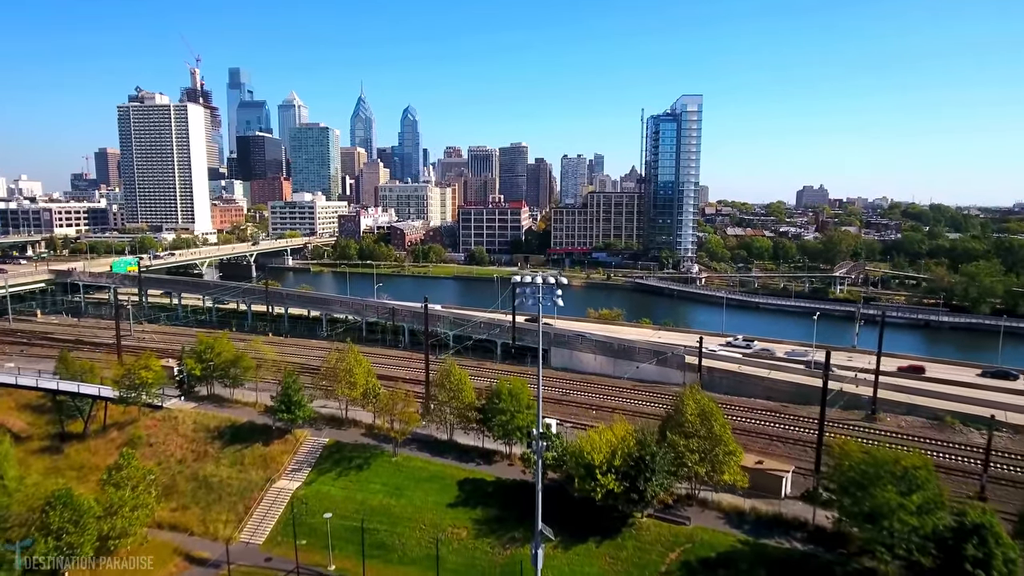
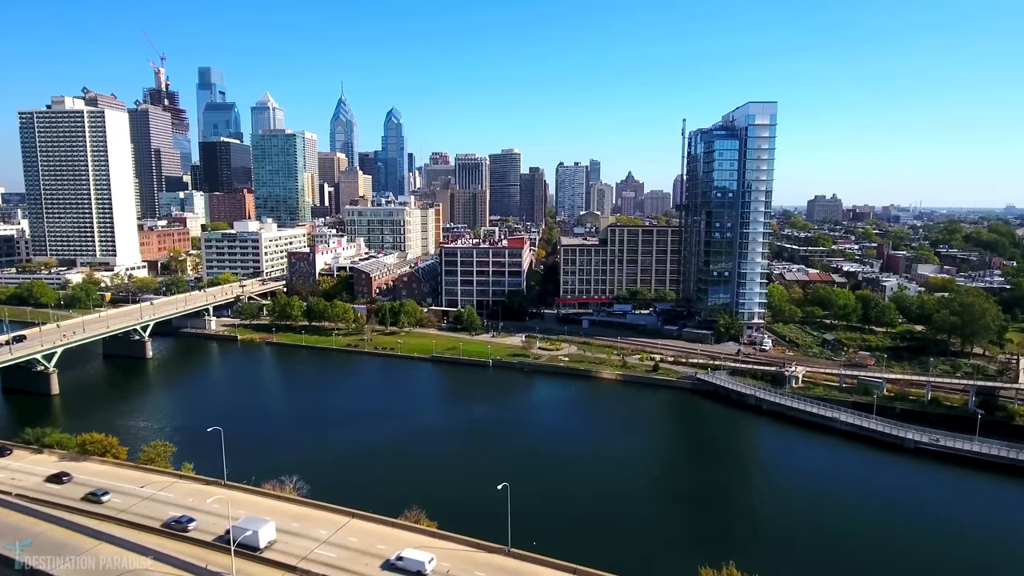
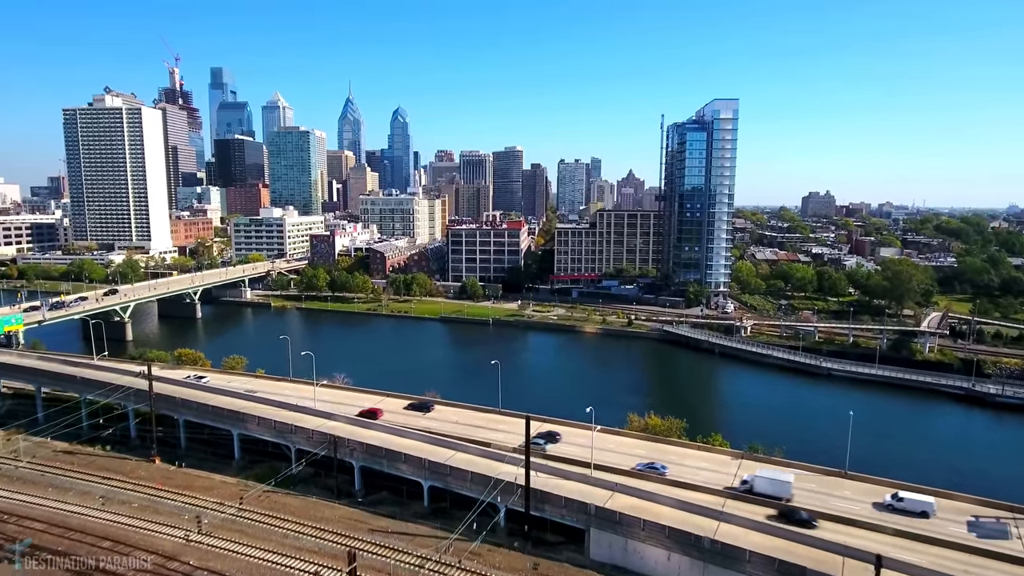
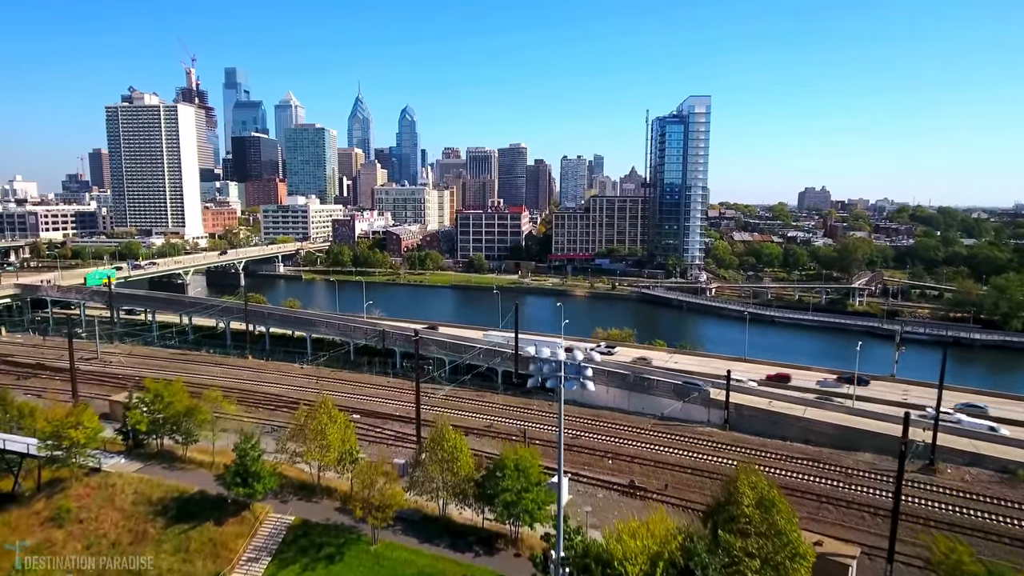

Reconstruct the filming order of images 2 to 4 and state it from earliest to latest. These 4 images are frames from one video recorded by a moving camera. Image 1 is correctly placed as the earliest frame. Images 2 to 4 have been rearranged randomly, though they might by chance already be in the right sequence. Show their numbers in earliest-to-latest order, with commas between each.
4, 3, 2
